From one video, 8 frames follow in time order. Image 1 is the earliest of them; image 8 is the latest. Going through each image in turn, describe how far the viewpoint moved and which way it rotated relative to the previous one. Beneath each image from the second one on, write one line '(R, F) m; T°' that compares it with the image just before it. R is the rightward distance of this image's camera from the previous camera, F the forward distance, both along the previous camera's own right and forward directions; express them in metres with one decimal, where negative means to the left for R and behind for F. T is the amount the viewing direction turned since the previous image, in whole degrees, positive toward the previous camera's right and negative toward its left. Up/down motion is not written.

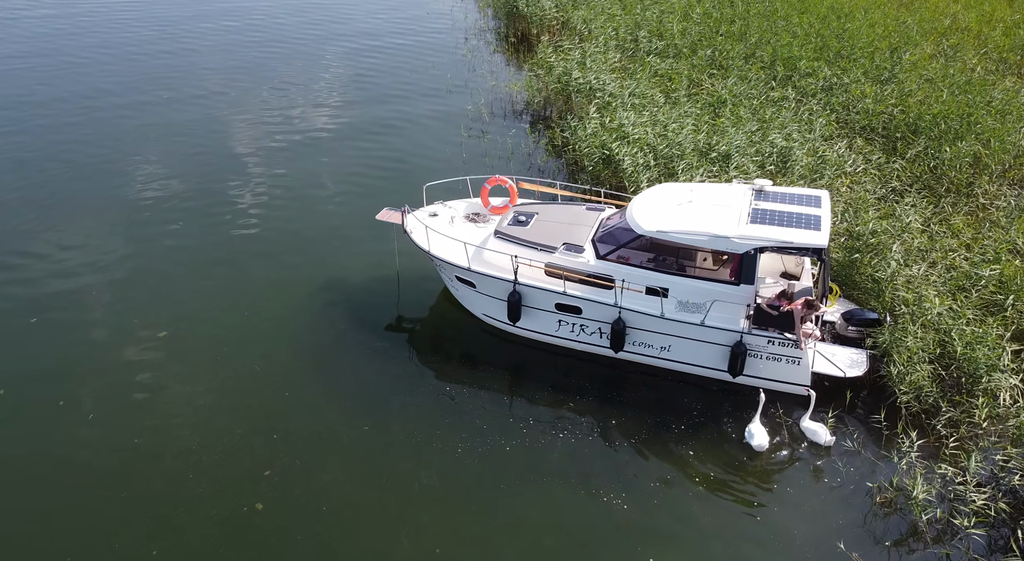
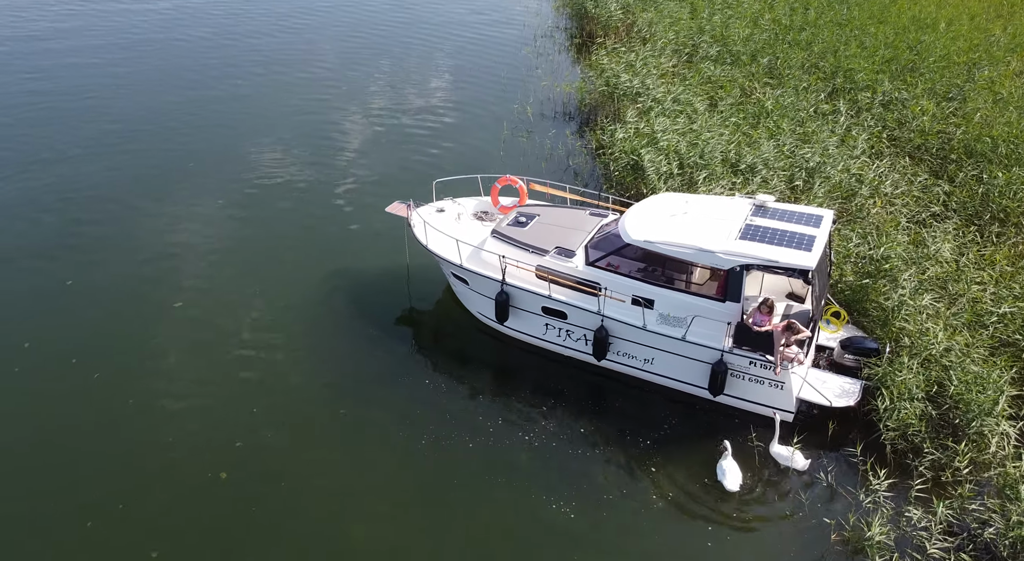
(+2.1, 0.0) m; -7°
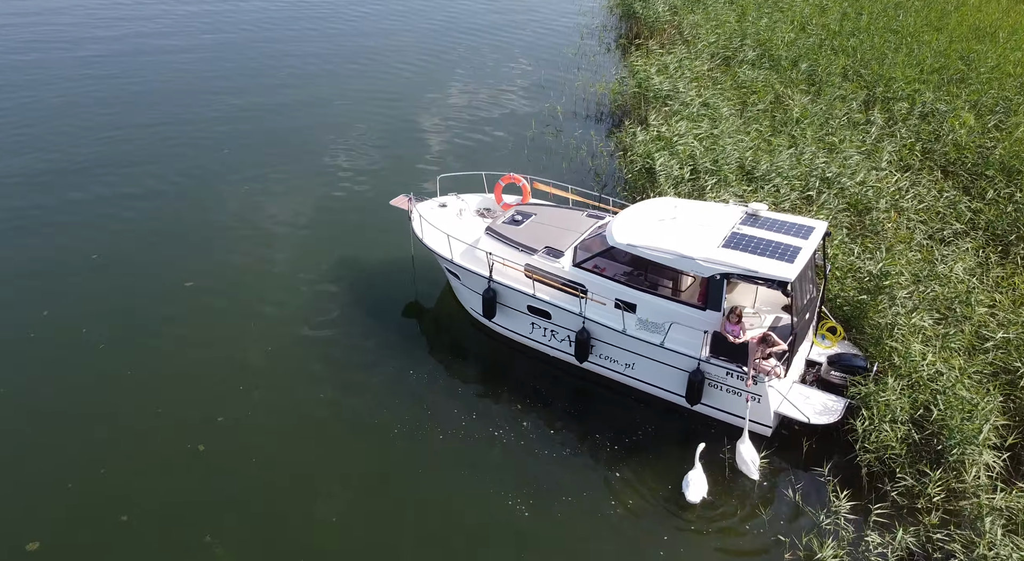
(+1.6, 0.0) m; -5°
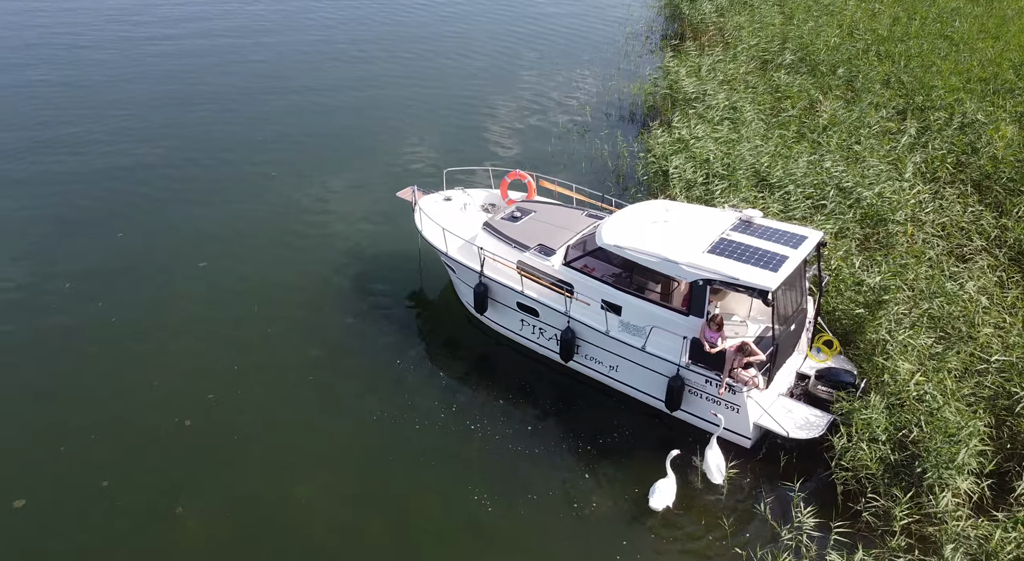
(+1.4, 0.0) m; -5°
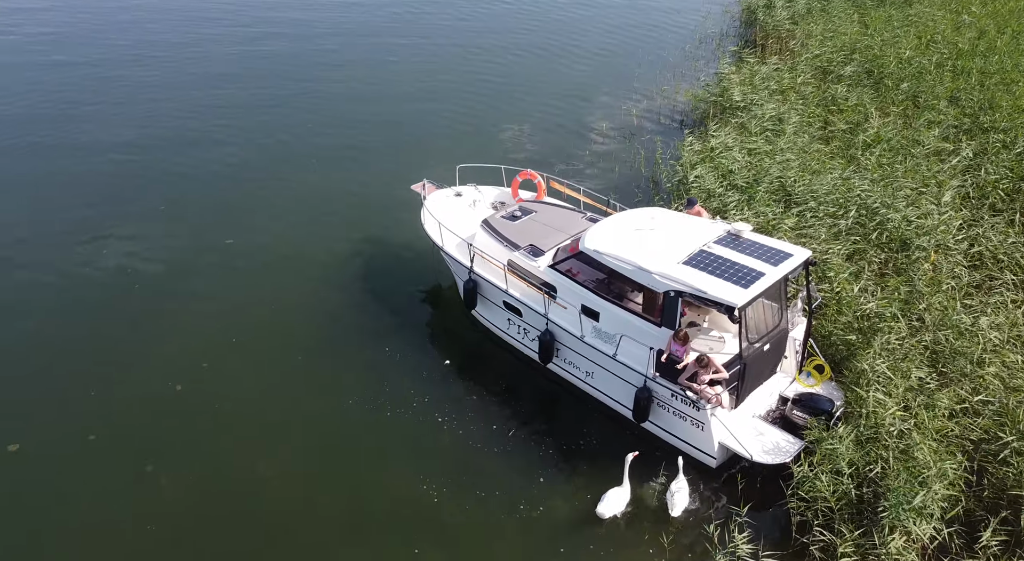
(+2.2, +0.1) m; -7°
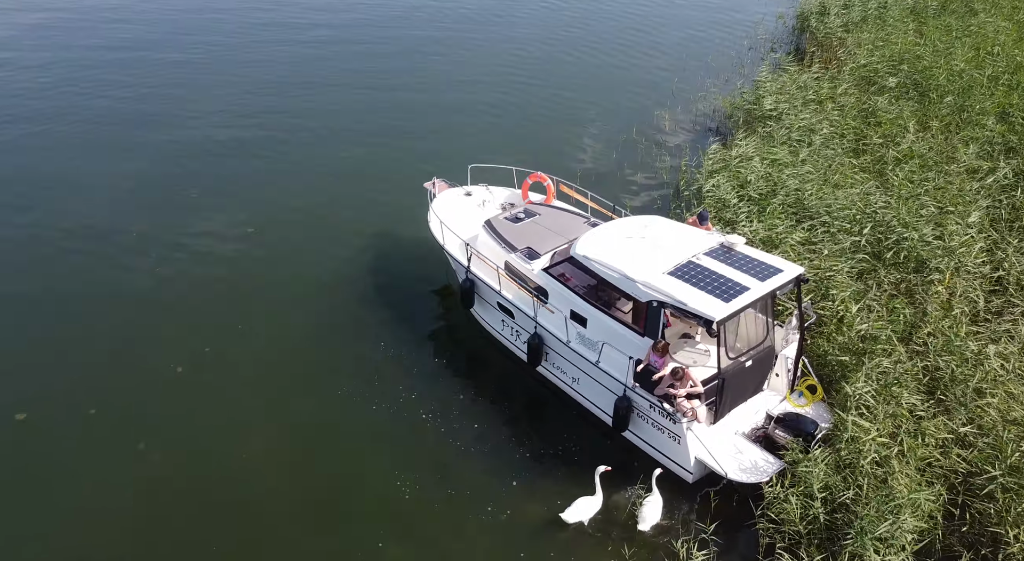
(+1.4, 0.0) m; -5°
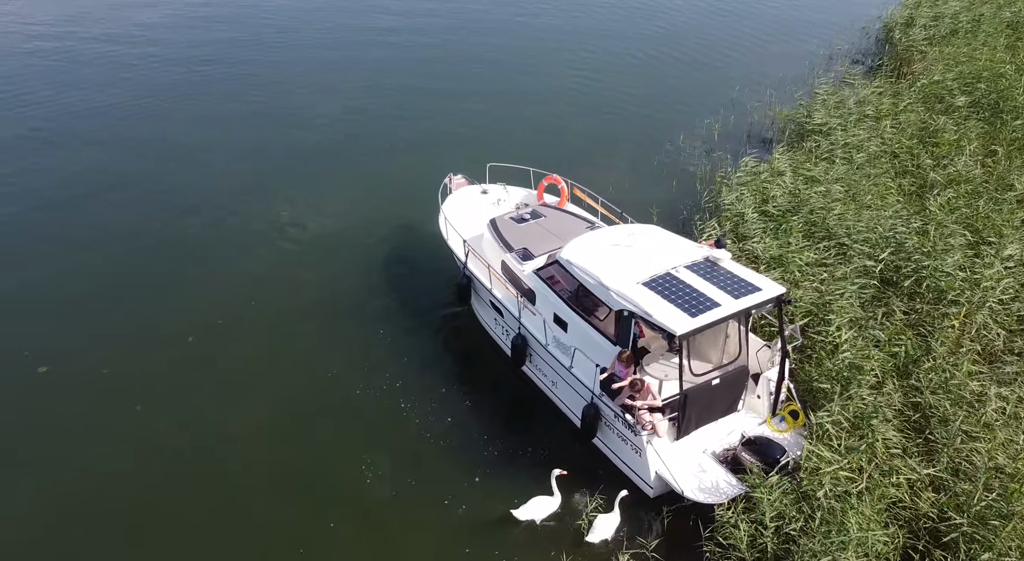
(+2.1, 0.0) m; -7°
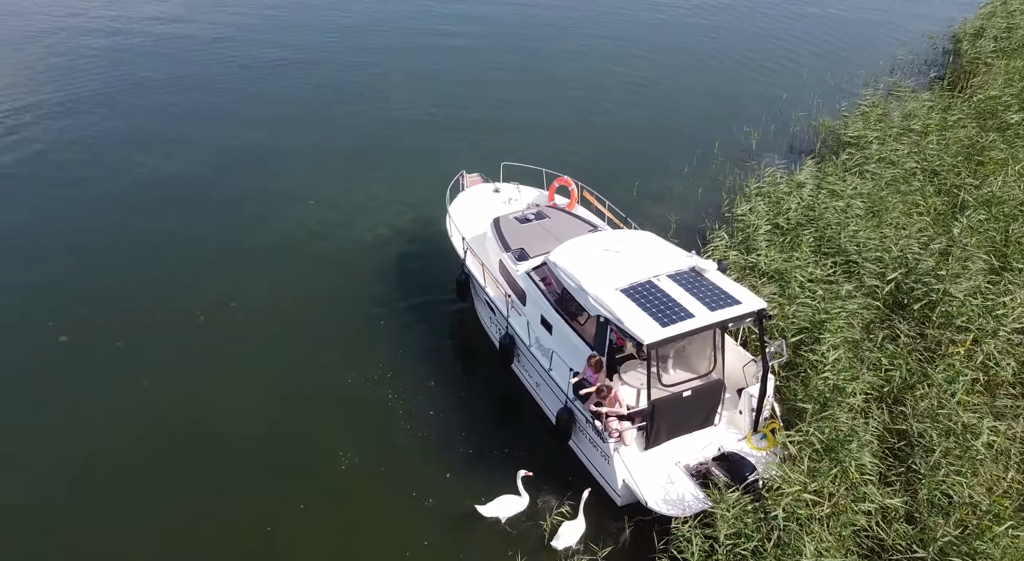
(+1.6, 0.0) m; -6°
